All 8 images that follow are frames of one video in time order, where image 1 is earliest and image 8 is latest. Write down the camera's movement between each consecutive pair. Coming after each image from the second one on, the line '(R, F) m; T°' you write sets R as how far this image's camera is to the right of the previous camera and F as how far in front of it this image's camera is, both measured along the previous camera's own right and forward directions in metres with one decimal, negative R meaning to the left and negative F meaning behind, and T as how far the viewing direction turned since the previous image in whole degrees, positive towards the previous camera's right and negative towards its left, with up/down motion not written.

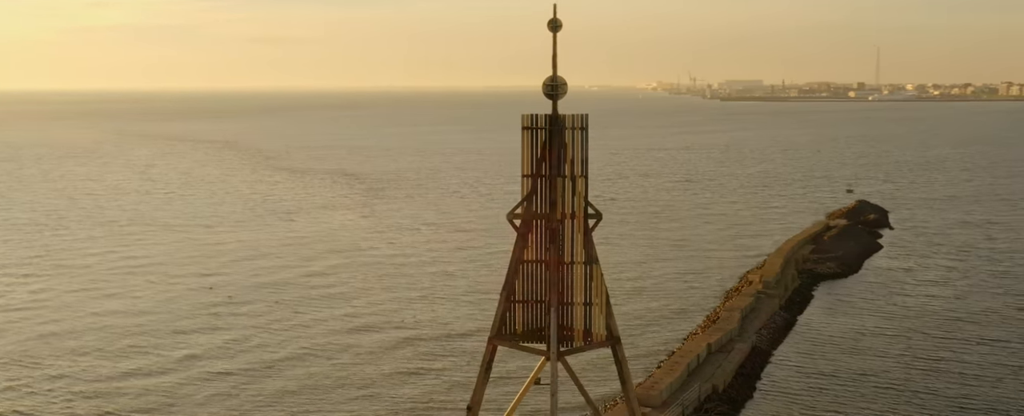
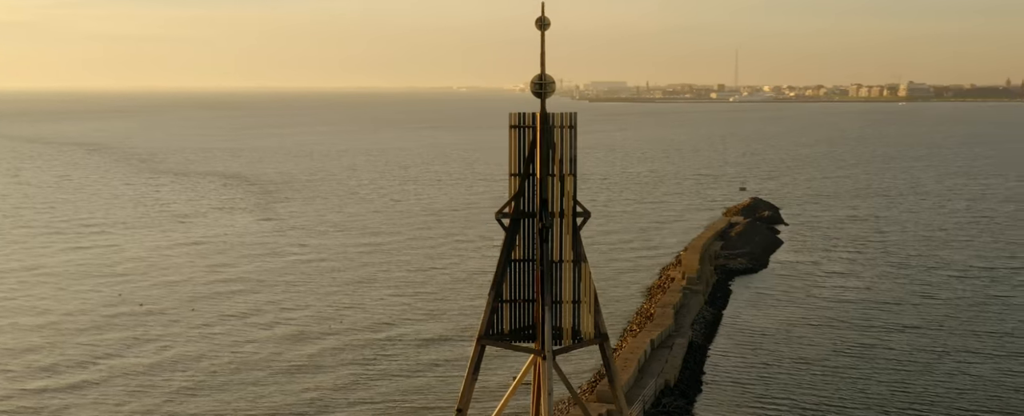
(-1.1, +0.2) m; +7°
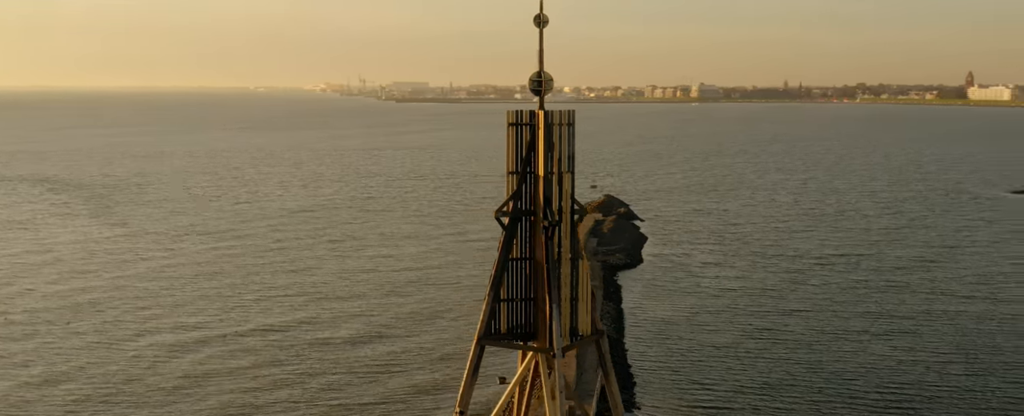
(-1.8, +0.2) m; +11°
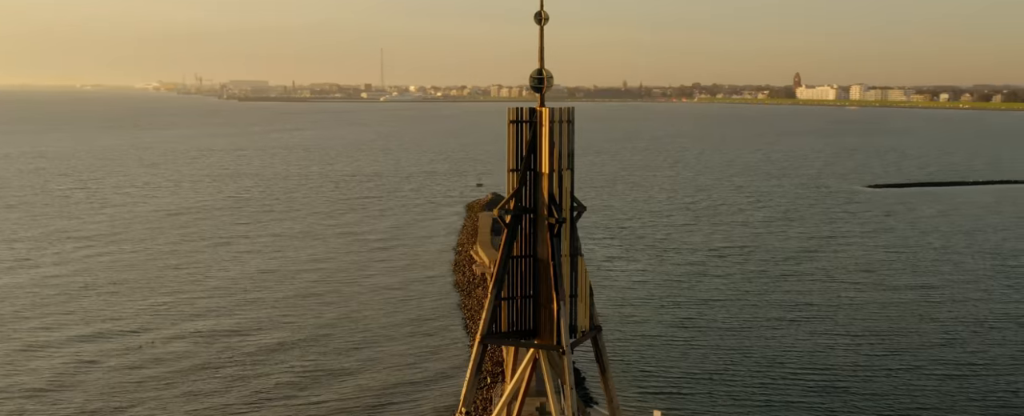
(-1.5, 0.0) m; +9°
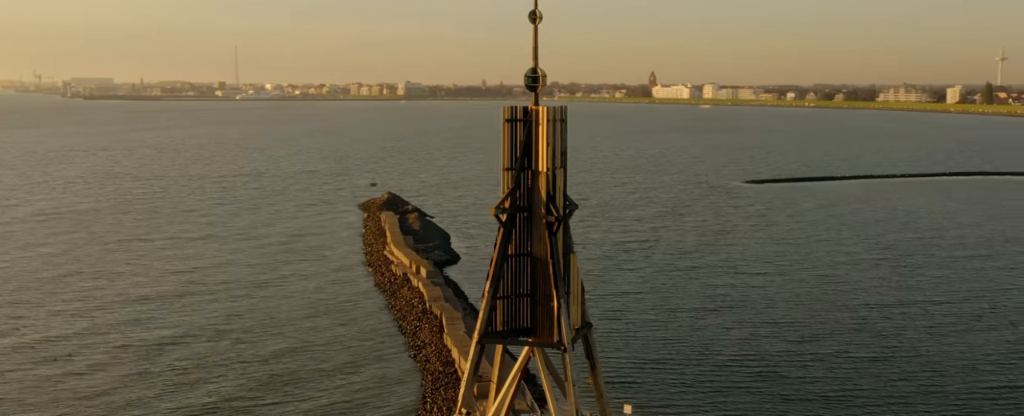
(-1.3, 0.0) m; +8°
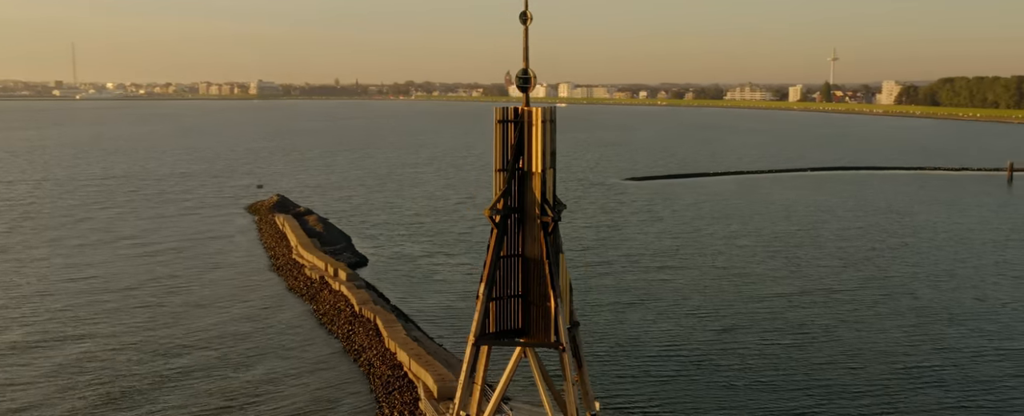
(-1.3, 0.0) m; +8°
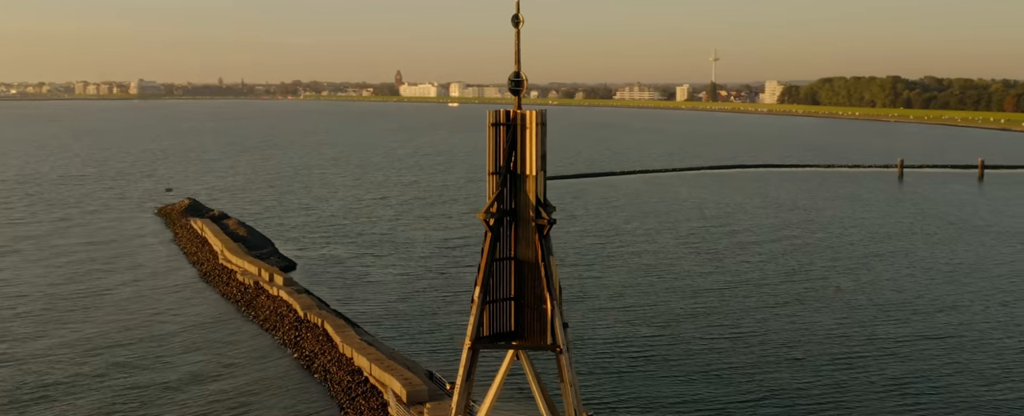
(-1.0, -0.1) m; +6°
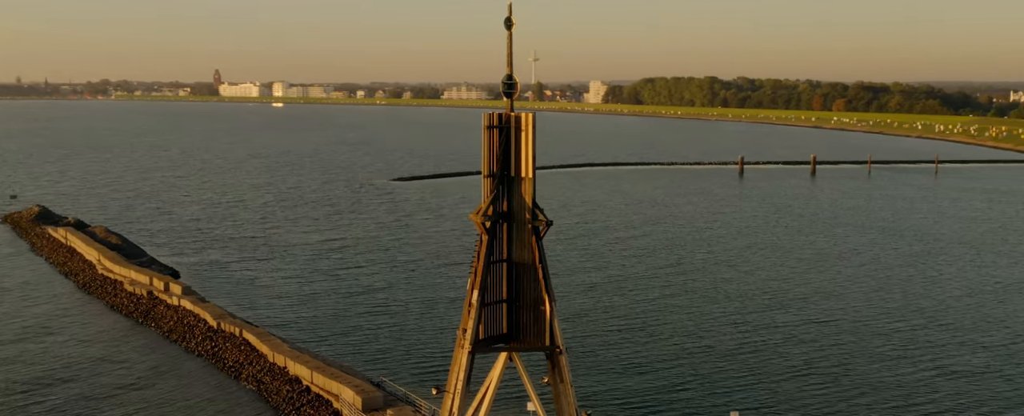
(-1.7, -0.1) m; +10°
